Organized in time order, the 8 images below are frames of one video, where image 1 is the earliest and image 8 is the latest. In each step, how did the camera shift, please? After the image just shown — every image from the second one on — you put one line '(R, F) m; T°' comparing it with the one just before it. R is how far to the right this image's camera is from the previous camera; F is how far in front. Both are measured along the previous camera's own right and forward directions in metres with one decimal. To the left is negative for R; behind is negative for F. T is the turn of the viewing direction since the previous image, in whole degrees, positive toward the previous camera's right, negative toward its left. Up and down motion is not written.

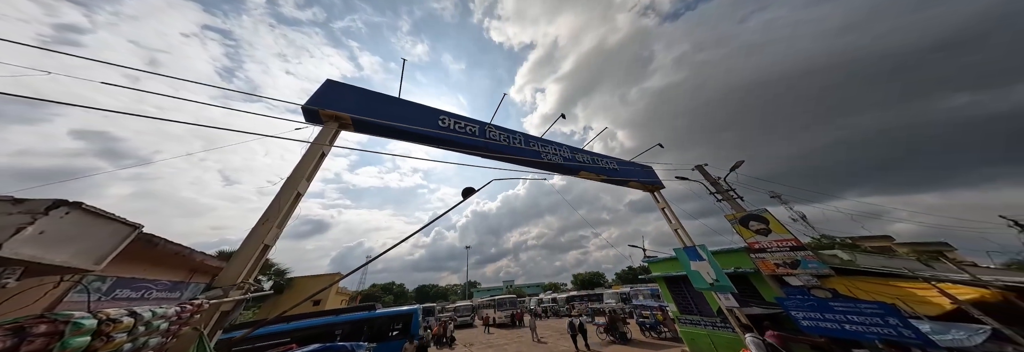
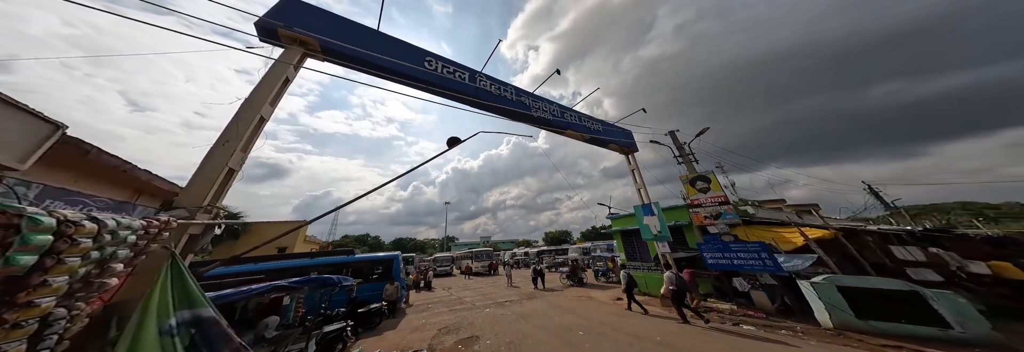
(+0.1, -0.2) m; +5°
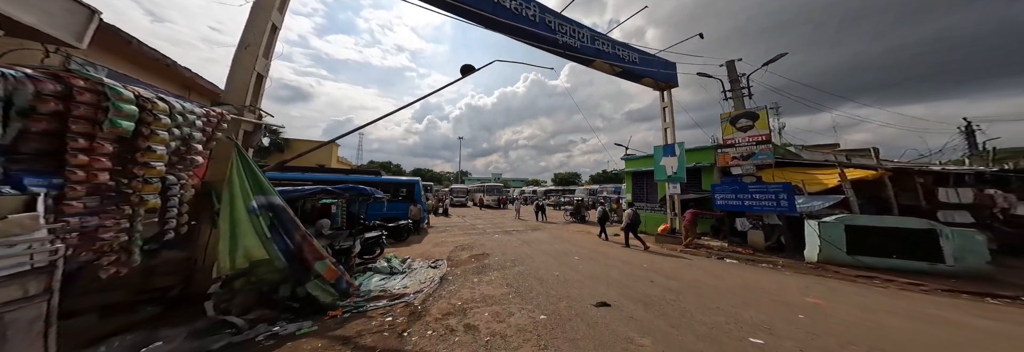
(0.0, -0.1) m; -3°
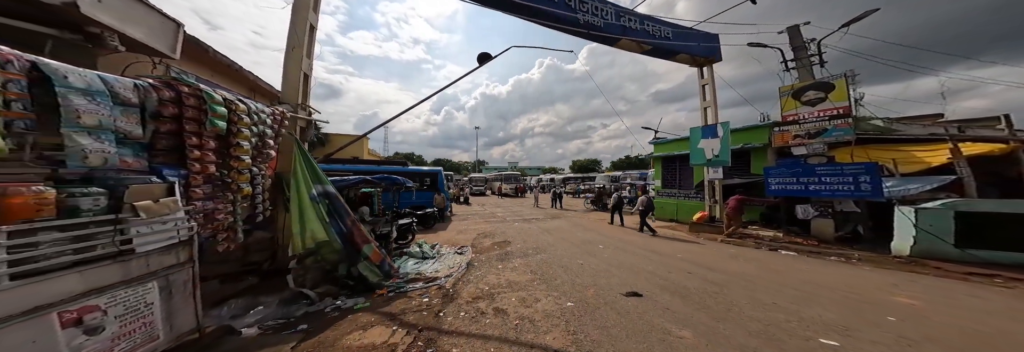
(-0.2, +0.1) m; -4°
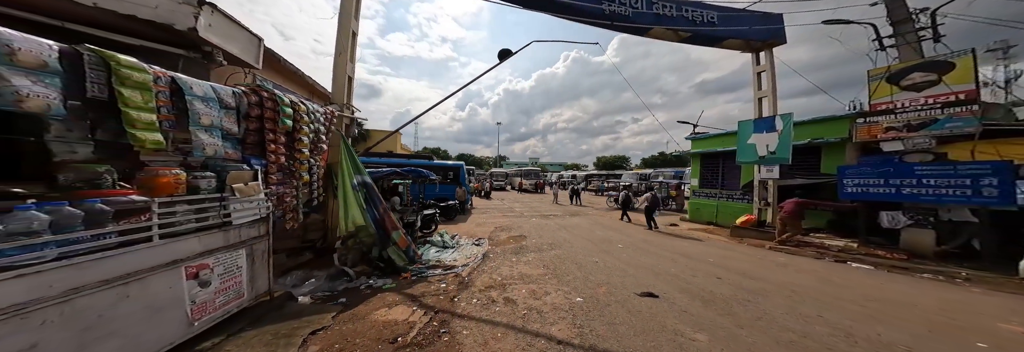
(+0.2, -0.1) m; -6°
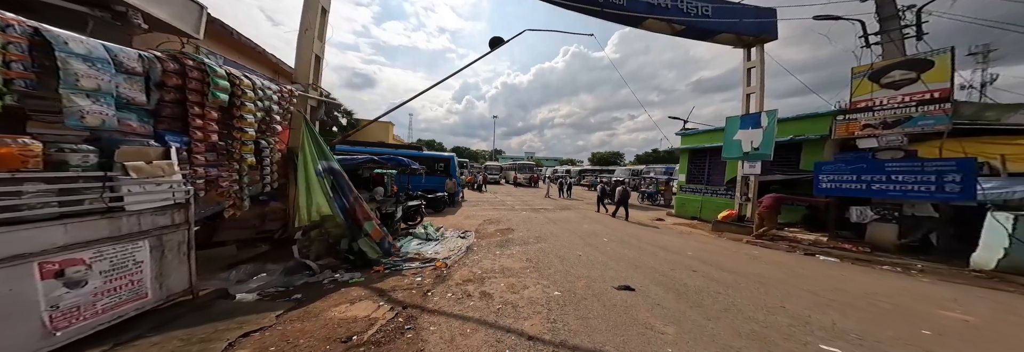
(+0.3, +0.2) m; +1°
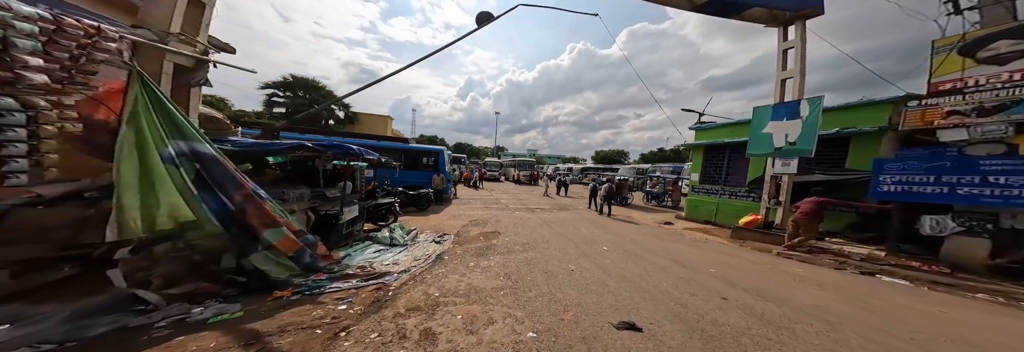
(+0.5, +1.1) m; -1°
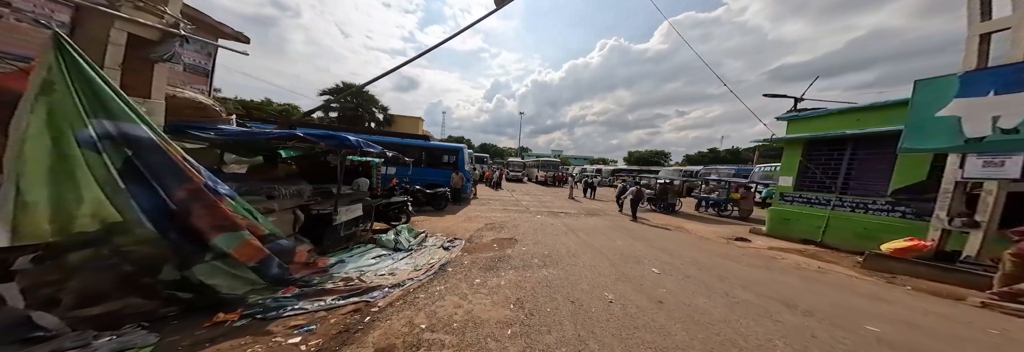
(+0.1, +1.0) m; -6°
